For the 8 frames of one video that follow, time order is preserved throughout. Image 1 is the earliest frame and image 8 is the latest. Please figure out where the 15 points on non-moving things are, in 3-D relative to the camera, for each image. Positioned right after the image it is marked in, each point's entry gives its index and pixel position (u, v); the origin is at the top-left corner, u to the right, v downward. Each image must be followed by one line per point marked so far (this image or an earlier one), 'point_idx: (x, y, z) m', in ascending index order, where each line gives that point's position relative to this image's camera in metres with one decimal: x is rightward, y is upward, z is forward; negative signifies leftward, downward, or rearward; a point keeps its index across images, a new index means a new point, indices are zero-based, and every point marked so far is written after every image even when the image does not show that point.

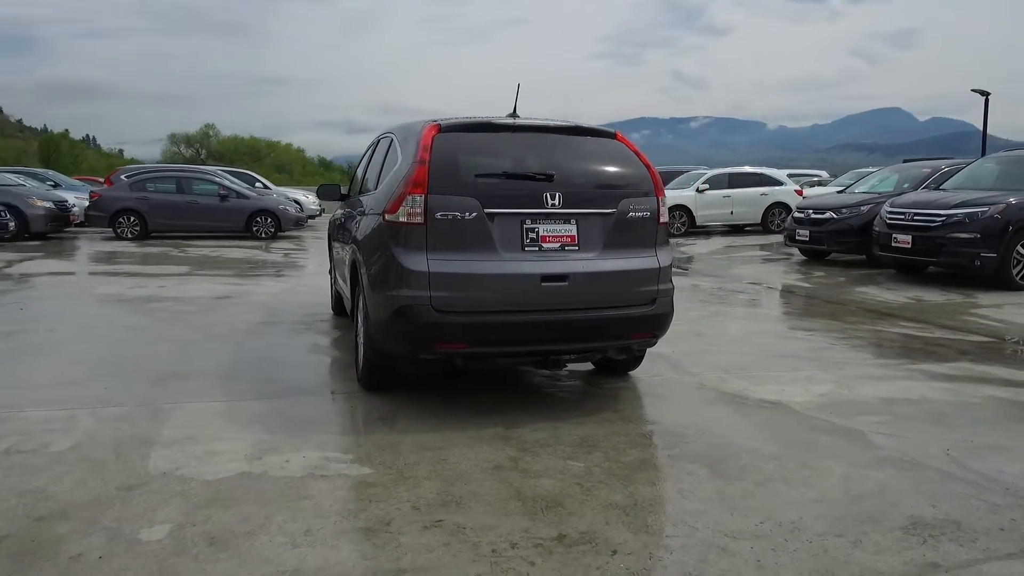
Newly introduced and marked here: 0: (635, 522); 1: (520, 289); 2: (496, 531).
0: (+0.5, -1.0, +3.2) m
1: (0.0, 0.0, +4.3) m
2: (-0.1, -1.0, +3.1) m
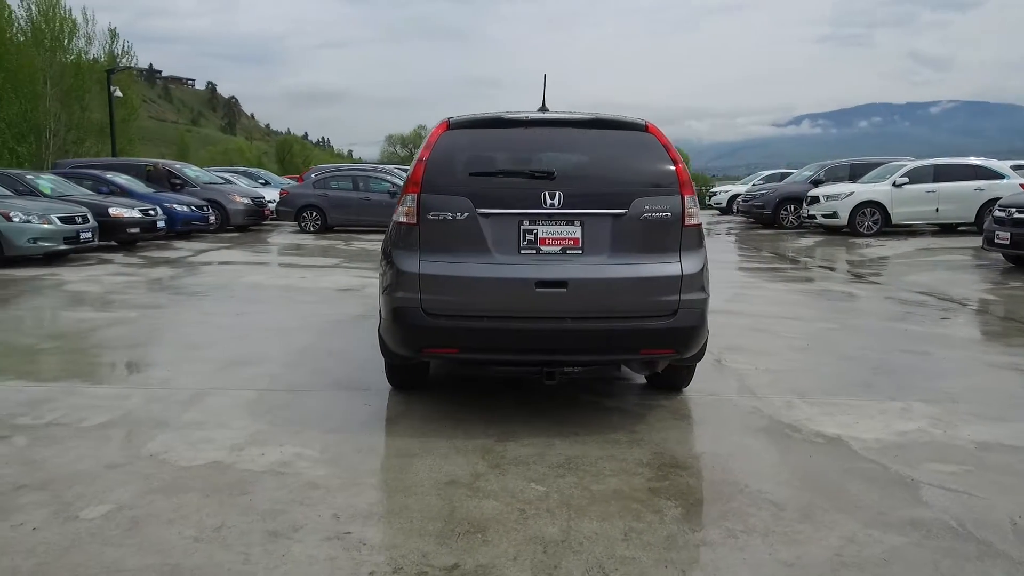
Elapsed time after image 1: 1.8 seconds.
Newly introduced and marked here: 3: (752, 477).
0: (+0.1, -1.0, +2.9) m
1: (0.0, 0.0, +4.1) m
2: (-0.5, -1.0, +2.9) m
3: (+1.2, -0.9, +3.7) m
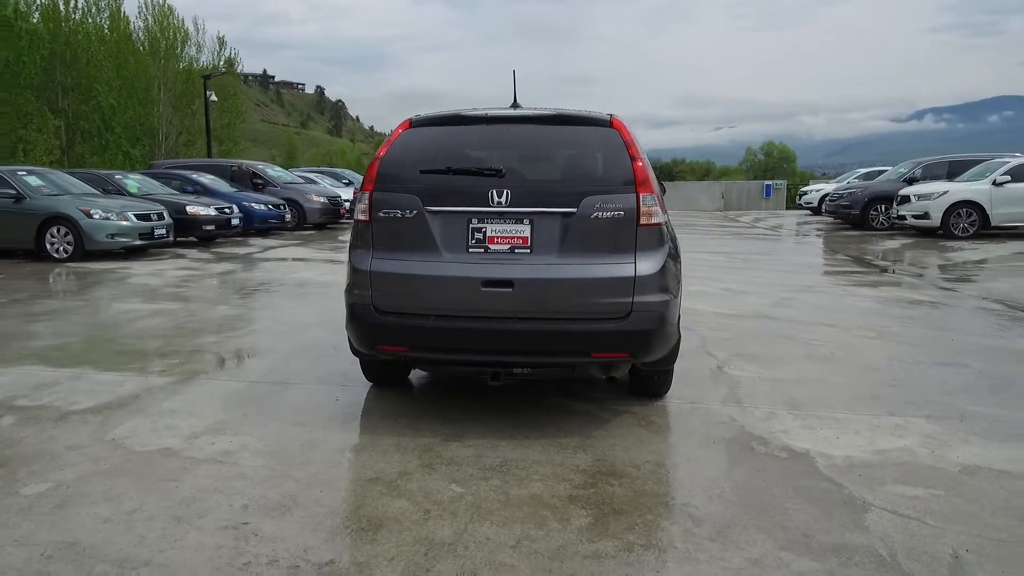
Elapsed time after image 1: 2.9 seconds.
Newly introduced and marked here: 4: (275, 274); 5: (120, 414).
0: (-0.4, -1.0, +2.8) m
1: (-0.3, 0.0, +4.1) m
2: (-0.9, -1.0, +3.0) m
3: (+0.8, -1.0, +3.5) m
4: (-3.6, +0.2, +11.3) m
5: (-2.4, -0.8, +4.5) m
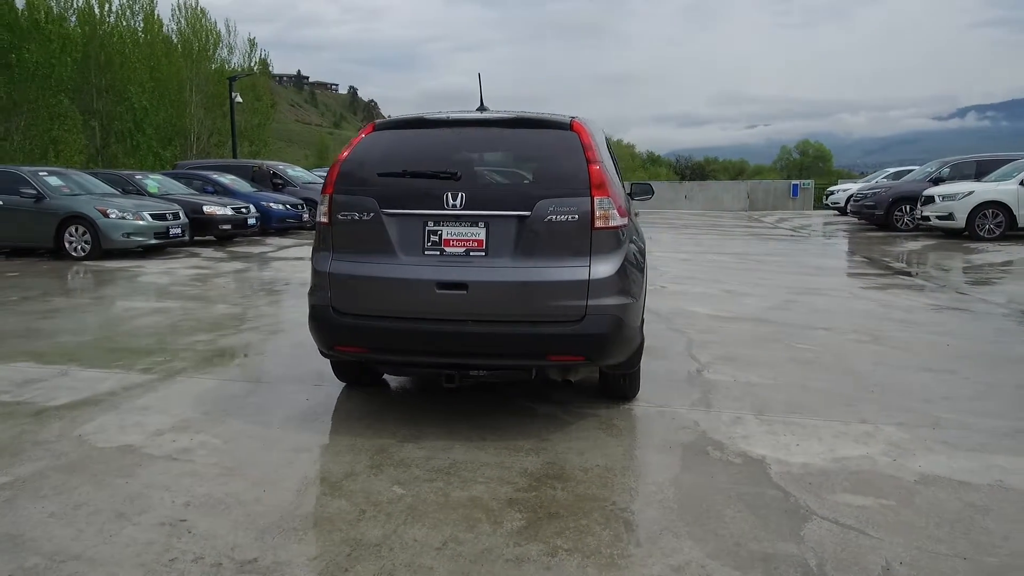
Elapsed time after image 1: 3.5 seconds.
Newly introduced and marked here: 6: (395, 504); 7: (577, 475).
0: (-0.7, -1.1, +2.9) m
1: (-0.5, 0.0, +4.1) m
2: (-1.2, -1.0, +3.0) m
3: (+0.5, -1.0, +3.5) m
4: (-3.5, +0.2, +11.4) m
5: (-2.6, -0.8, +4.6) m
6: (-0.5, -1.0, +3.4) m
7: (+0.3, -0.9, +3.7) m
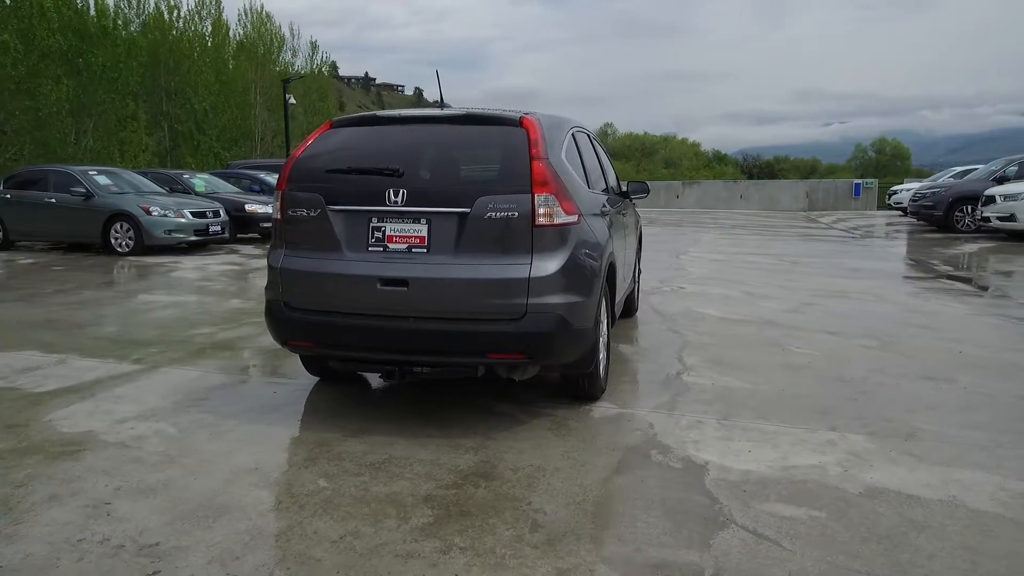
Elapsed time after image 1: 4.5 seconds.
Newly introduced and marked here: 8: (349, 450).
0: (-1.1, -1.0, +2.9) m
1: (-0.9, 0.0, +4.1) m
2: (-1.6, -1.0, +3.2) m
3: (+0.2, -1.0, +3.5) m
4: (-3.1, +0.3, +11.7) m
5: (-2.9, -0.7, +4.9) m
6: (-0.9, -1.0, +3.4) m
7: (0.0, -0.9, +3.7) m
8: (-0.9, -0.9, +4.0) m
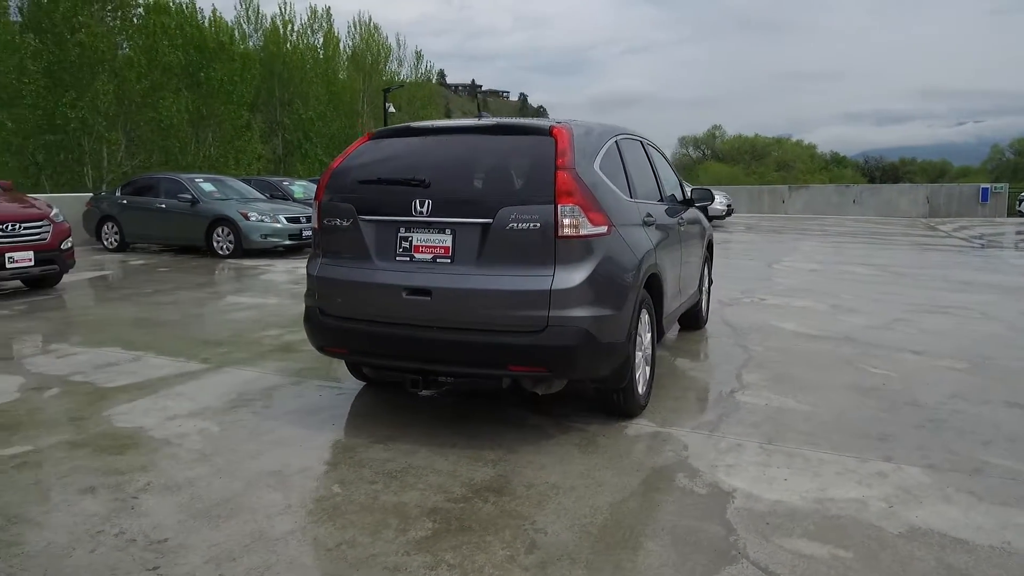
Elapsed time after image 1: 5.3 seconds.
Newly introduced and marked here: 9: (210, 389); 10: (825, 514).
0: (-1.1, -1.1, +3.0) m
1: (-0.7, -0.1, +4.2) m
2: (-1.6, -1.0, +3.3) m
3: (+0.2, -1.0, +3.4) m
4: (-1.9, +0.2, +12.0) m
5: (-2.6, -0.7, +5.2) m
6: (-0.9, -1.0, +3.5) m
7: (0.0, -1.0, +3.6) m
8: (-0.8, -0.9, +4.0) m
9: (-2.1, -0.7, +5.3) m
10: (+1.4, -1.0, +3.4) m
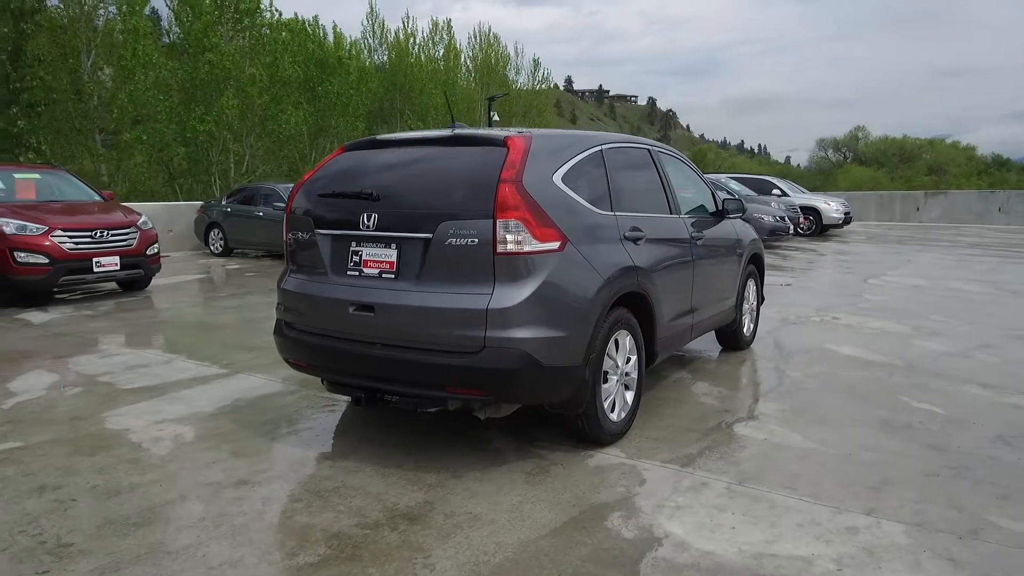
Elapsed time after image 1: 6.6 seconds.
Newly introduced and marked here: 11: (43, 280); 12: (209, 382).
0: (-1.6, -1.1, +3.1) m
1: (-1.0, -0.2, +4.1) m
2: (-2.1, -1.1, +3.5) m
3: (-0.2, -1.1, +3.2) m
4: (-0.8, +0.1, +12.1) m
5: (-2.7, -0.8, +5.5) m
6: (-1.3, -1.1, +3.5) m
7: (-0.4, -1.1, +3.5) m
8: (-1.1, -1.0, +4.0) m
9: (-2.2, -0.8, +5.5) m
10: (+1.0, -1.2, +3.0) m
11: (-5.6, +0.1, +8.9) m
12: (-2.3, -0.7, +5.8) m
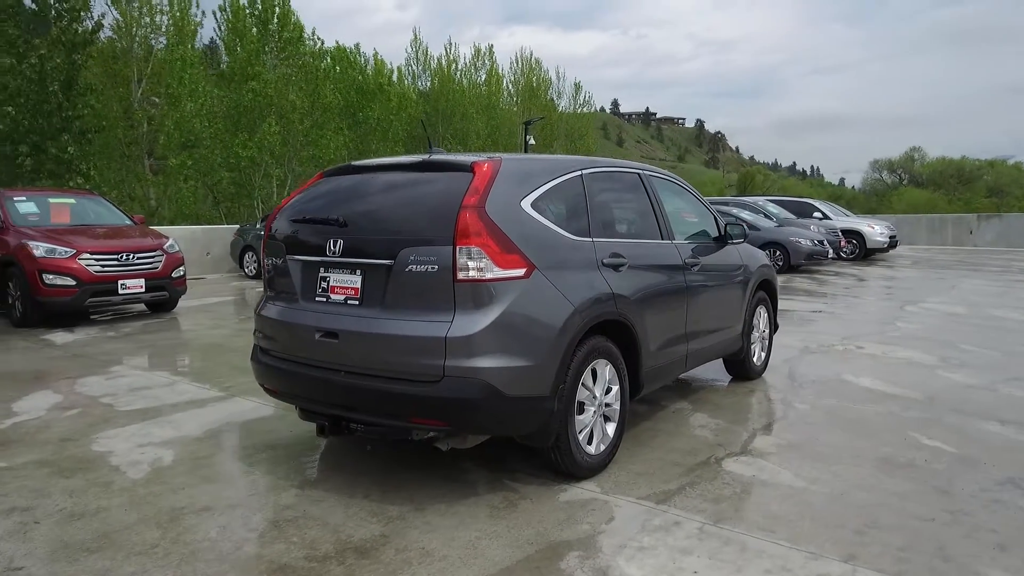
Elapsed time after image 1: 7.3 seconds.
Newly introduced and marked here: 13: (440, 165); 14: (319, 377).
0: (-1.8, -1.2, +3.1) m
1: (-1.1, -0.3, +4.1) m
2: (-2.3, -1.2, +3.5) m
3: (-0.5, -1.2, +3.1) m
4: (-0.4, -0.3, +12.0) m
5: (-2.7, -1.0, +5.5) m
6: (-1.5, -1.2, +3.5) m
7: (-0.6, -1.2, +3.4) m
8: (-1.2, -1.1, +3.9) m
9: (-2.3, -1.0, +5.5) m
10: (+0.7, -1.3, +2.8) m
11: (-5.4, -0.2, +9.1) m
12: (-2.4, -0.9, +5.9) m
13: (-0.4, +0.7, +4.0) m
14: (-1.0, -0.5, +4.0) m
